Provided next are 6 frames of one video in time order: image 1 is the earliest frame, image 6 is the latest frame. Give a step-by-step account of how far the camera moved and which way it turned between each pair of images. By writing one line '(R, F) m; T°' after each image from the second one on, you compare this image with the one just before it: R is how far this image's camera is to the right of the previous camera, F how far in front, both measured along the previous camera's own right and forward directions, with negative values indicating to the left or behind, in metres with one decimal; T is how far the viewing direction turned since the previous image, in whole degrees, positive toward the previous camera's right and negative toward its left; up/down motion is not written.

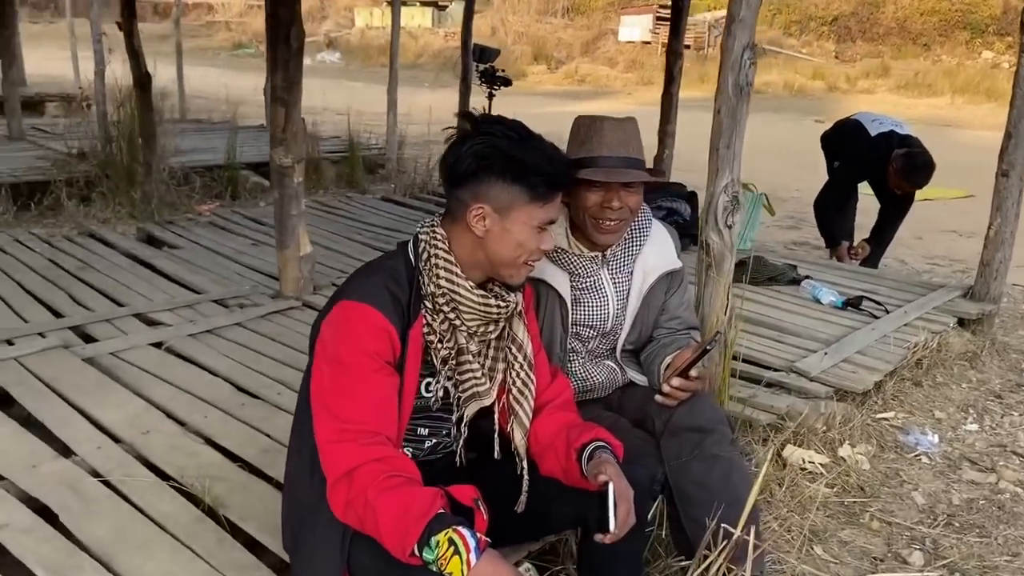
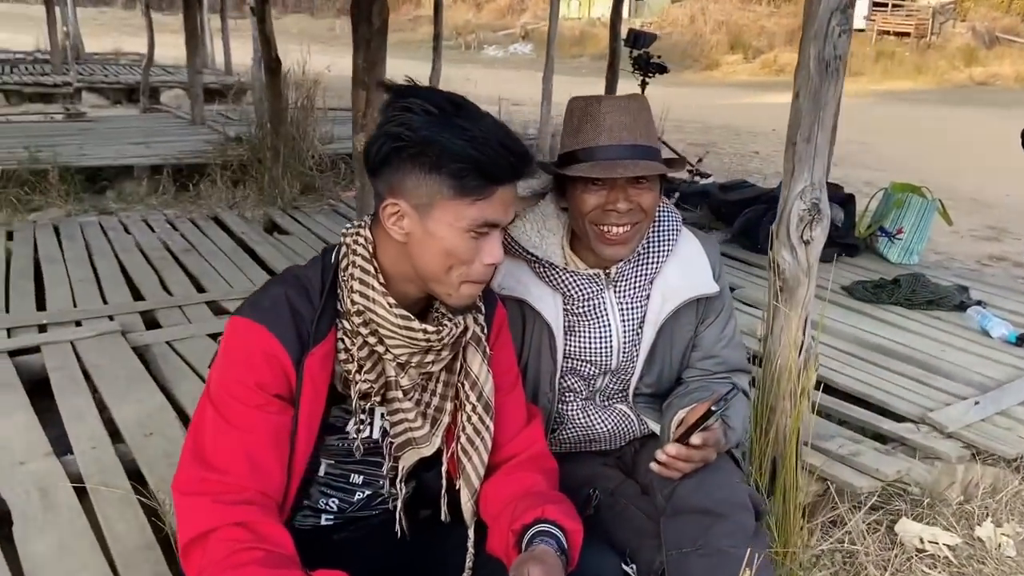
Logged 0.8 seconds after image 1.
(+0.4, +0.5) m; -13°
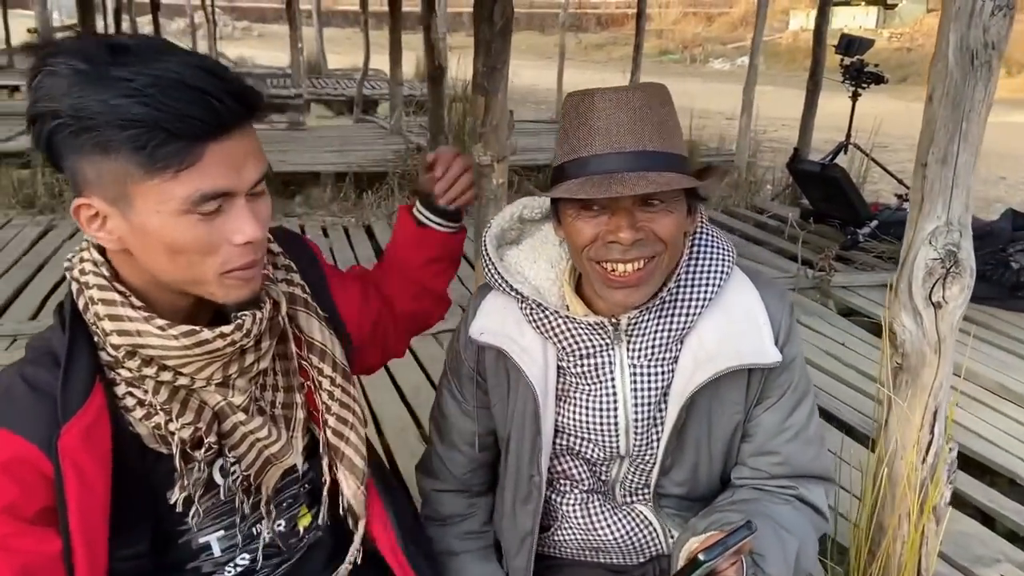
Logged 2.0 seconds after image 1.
(+0.4, +0.5) m; -15°
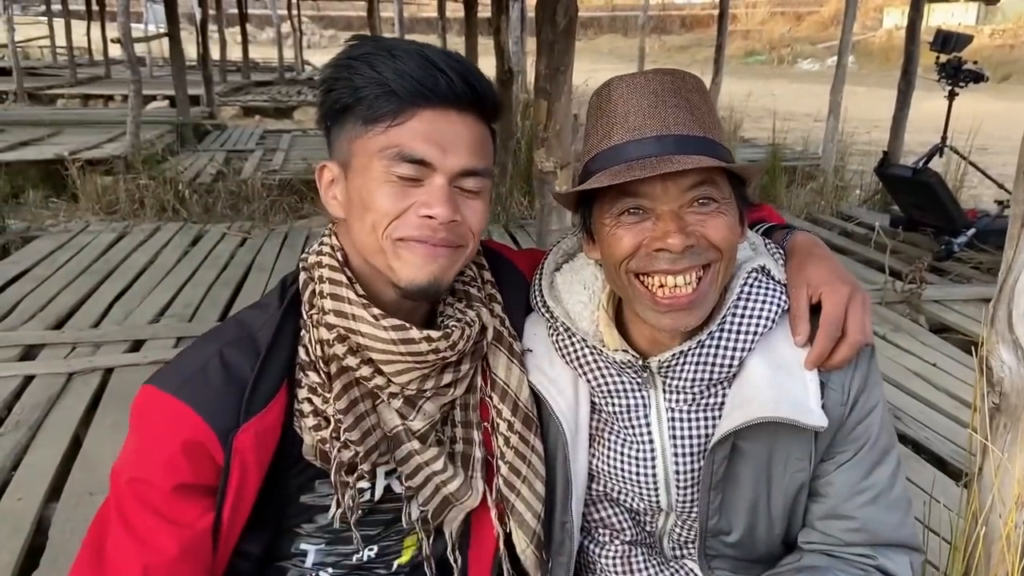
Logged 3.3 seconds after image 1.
(+0.1, +0.1) m; -5°
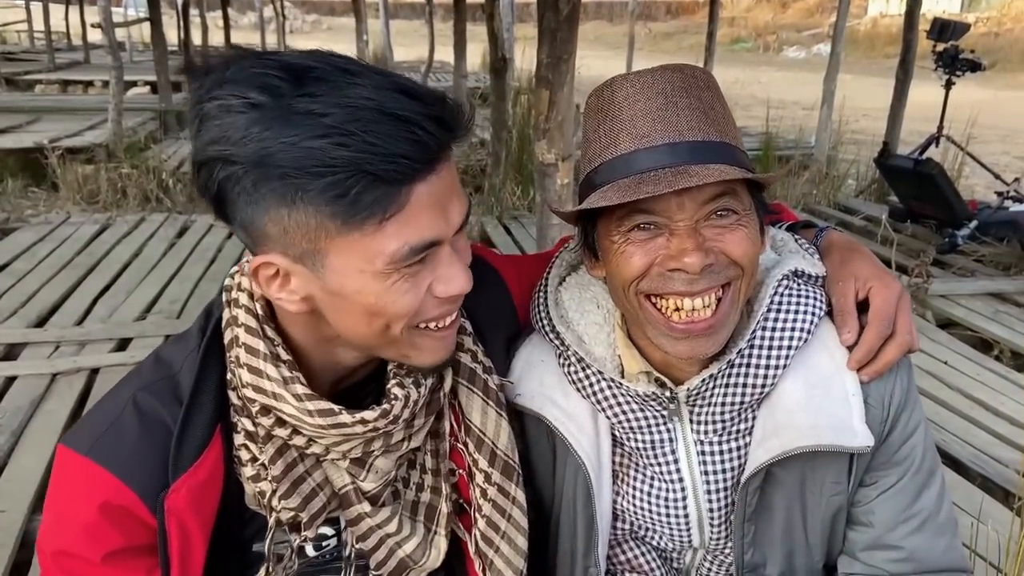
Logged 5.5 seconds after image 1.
(-0.1, +0.1) m; +1°
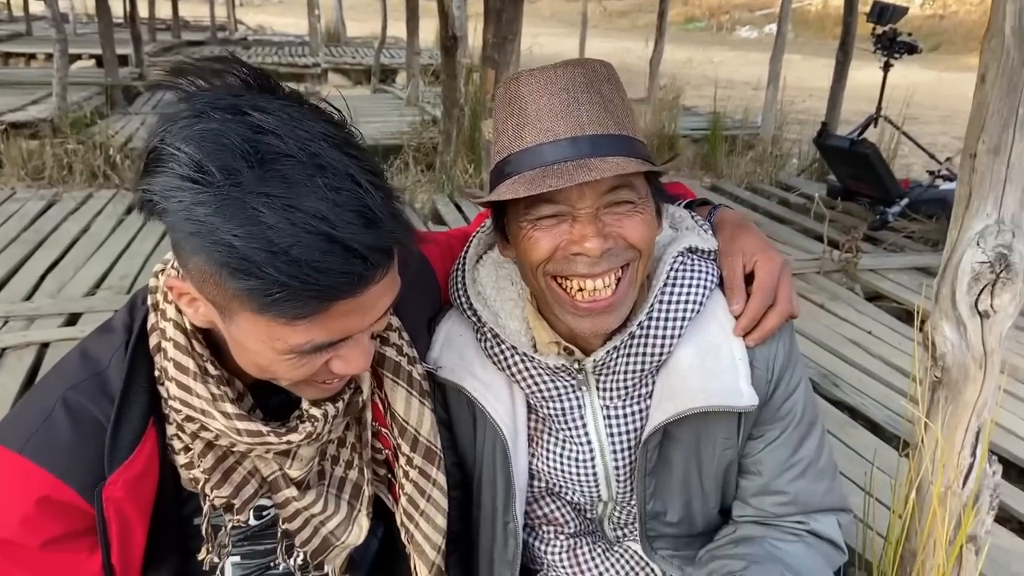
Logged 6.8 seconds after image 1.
(0.0, -0.1) m; +3°
